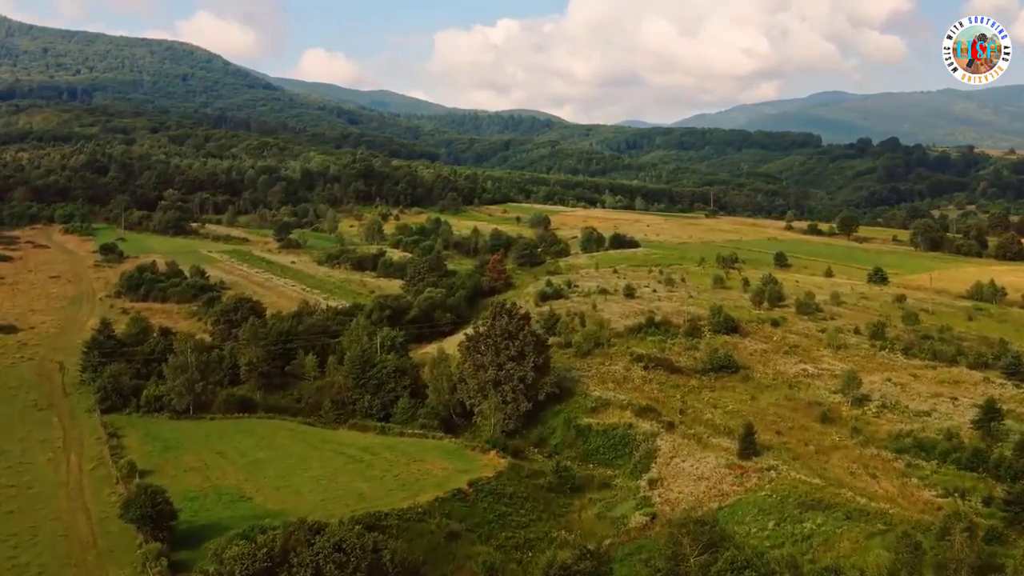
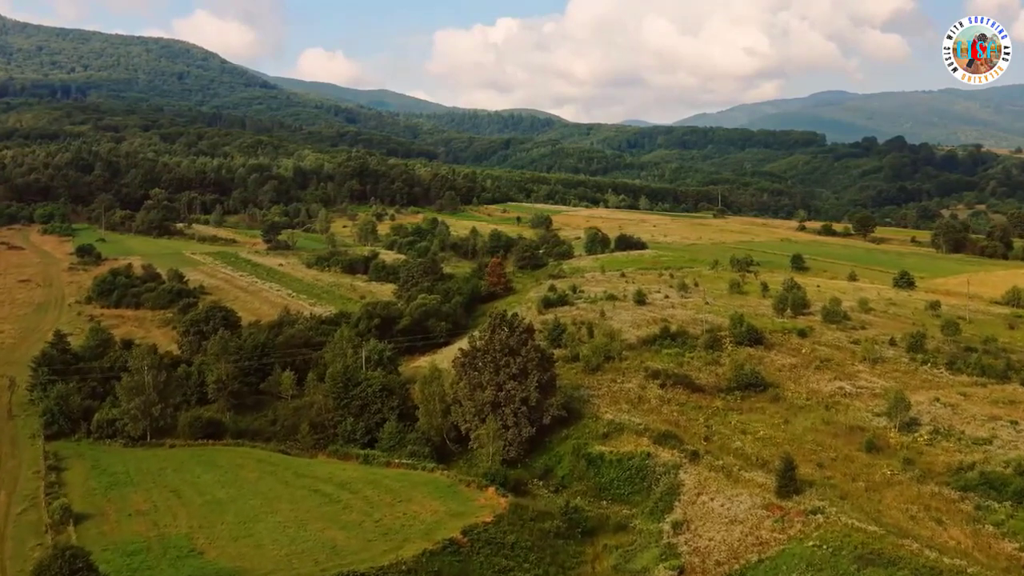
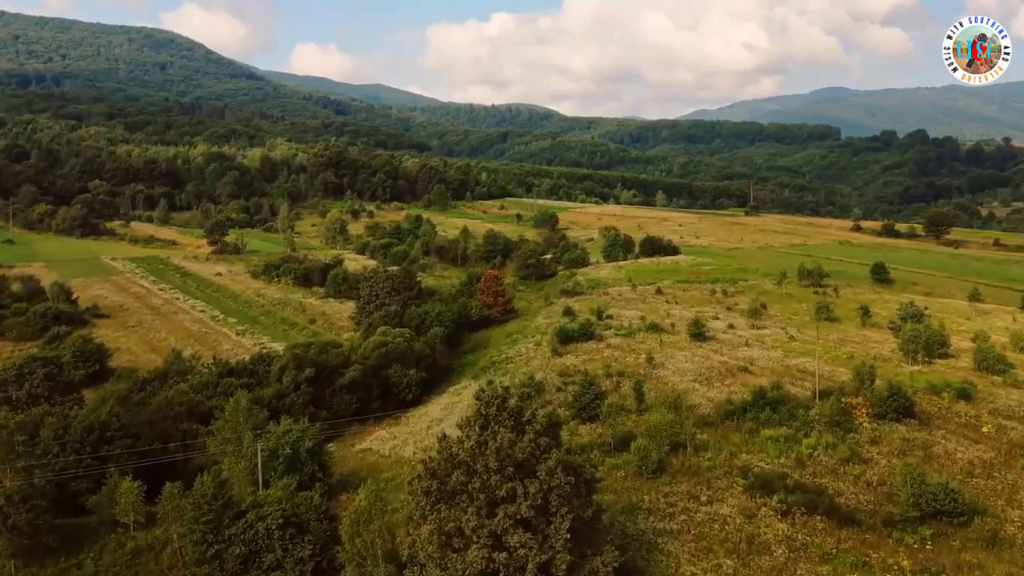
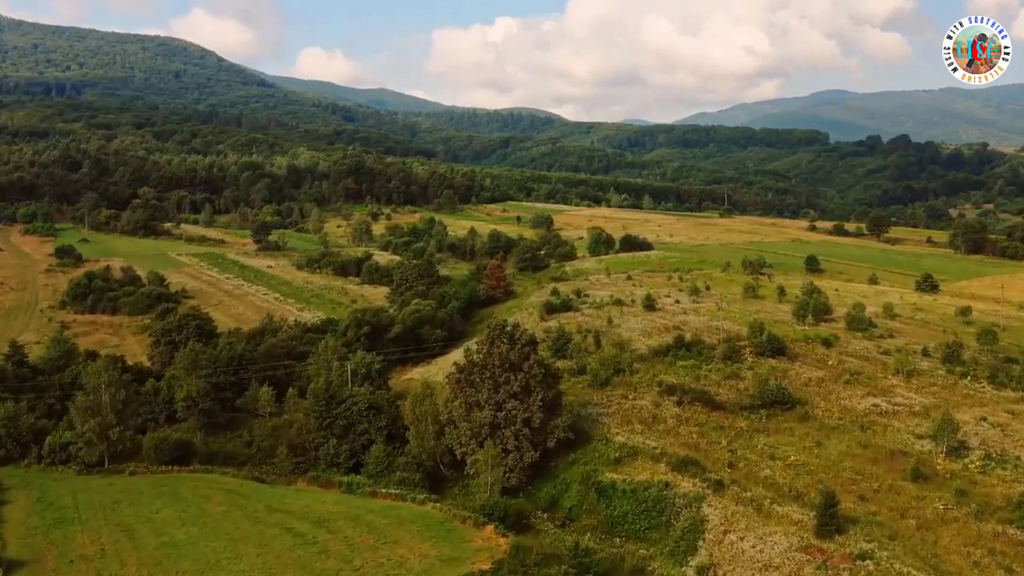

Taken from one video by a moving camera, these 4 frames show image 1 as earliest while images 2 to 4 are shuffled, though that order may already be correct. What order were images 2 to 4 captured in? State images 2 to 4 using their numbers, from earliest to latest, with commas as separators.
2, 4, 3
